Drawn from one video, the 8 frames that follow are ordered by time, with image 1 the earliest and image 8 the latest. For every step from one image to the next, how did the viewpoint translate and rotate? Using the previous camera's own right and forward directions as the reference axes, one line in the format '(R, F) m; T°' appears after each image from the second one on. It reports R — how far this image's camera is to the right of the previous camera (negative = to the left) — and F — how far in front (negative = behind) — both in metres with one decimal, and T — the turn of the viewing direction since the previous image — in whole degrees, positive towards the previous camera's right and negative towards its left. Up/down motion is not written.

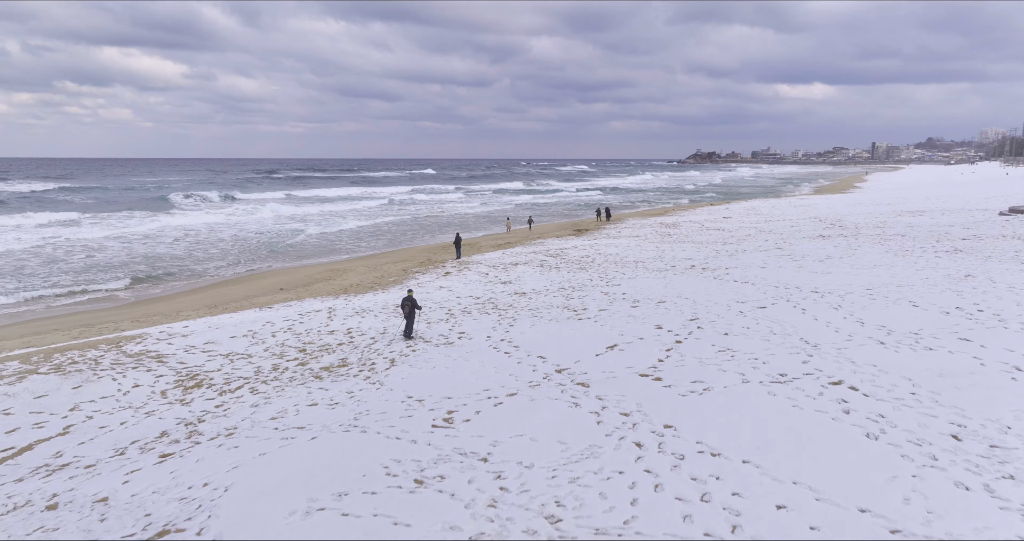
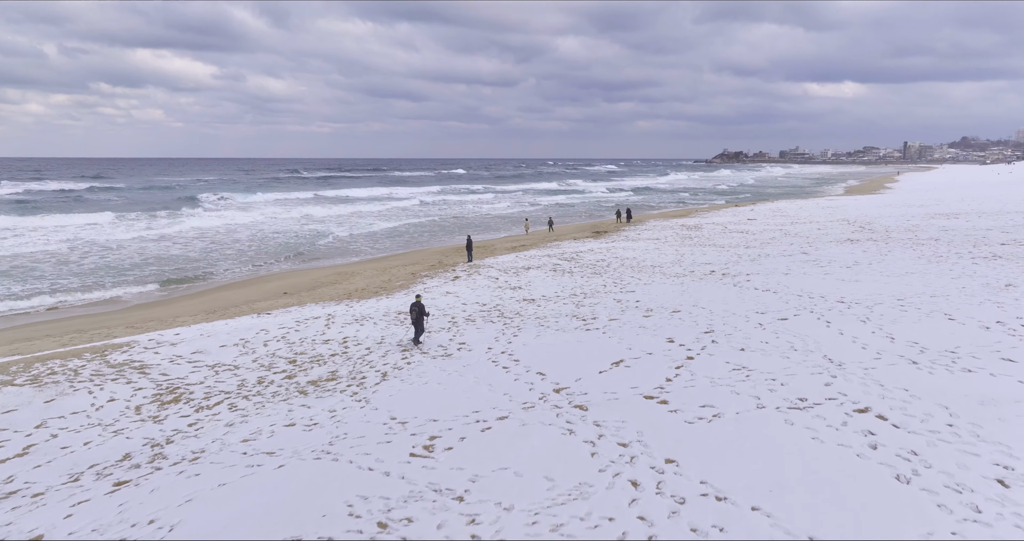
(+0.3, +0.6) m; -2°
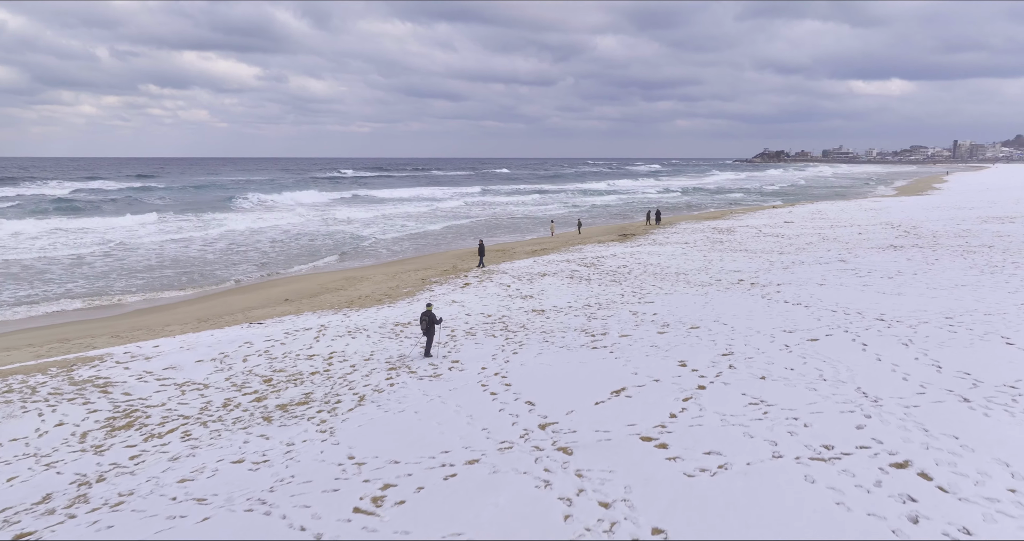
(+0.5, +0.9) m; -3°
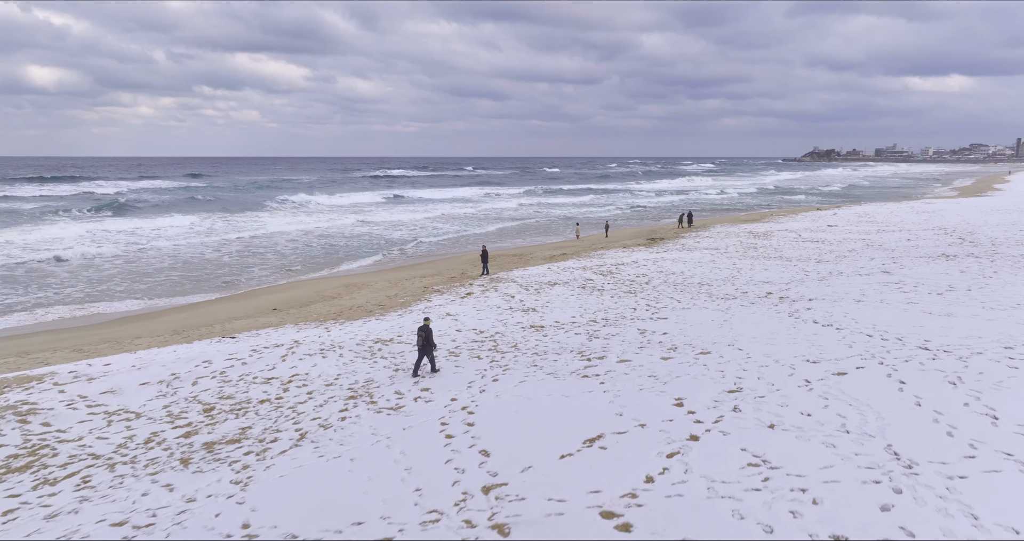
(+0.7, +1.2) m; -3°
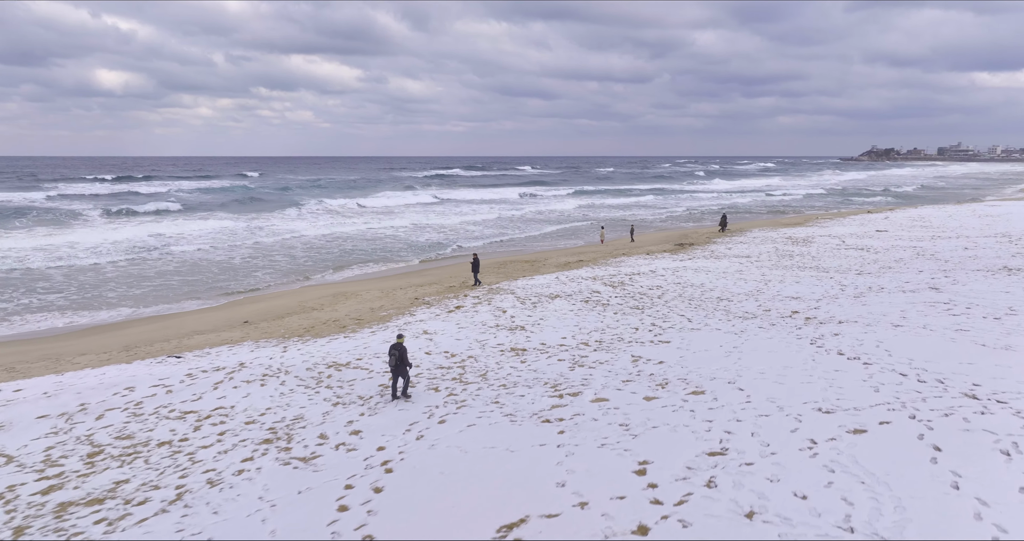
(+1.0, +1.4) m; -4°
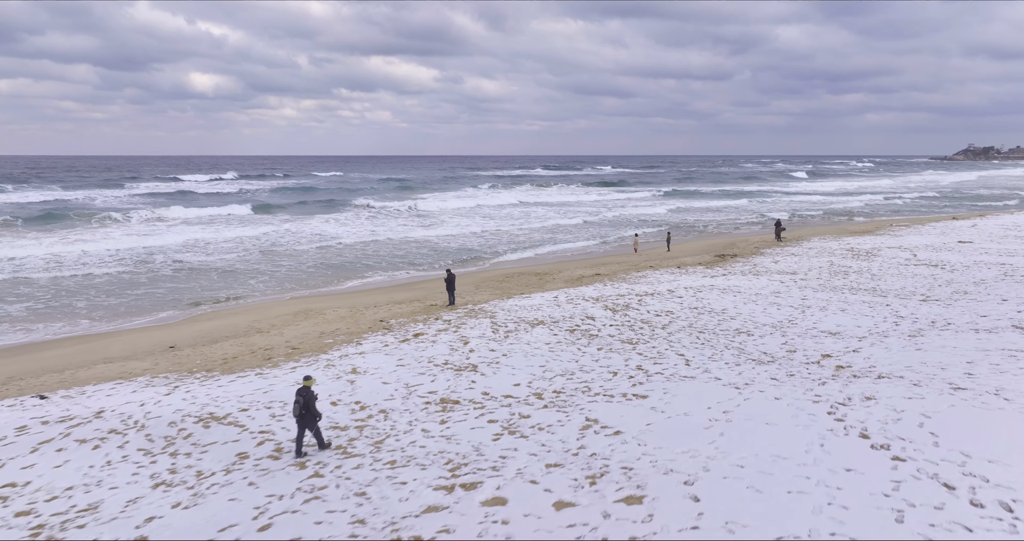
(+1.6, +2.3) m; -6°
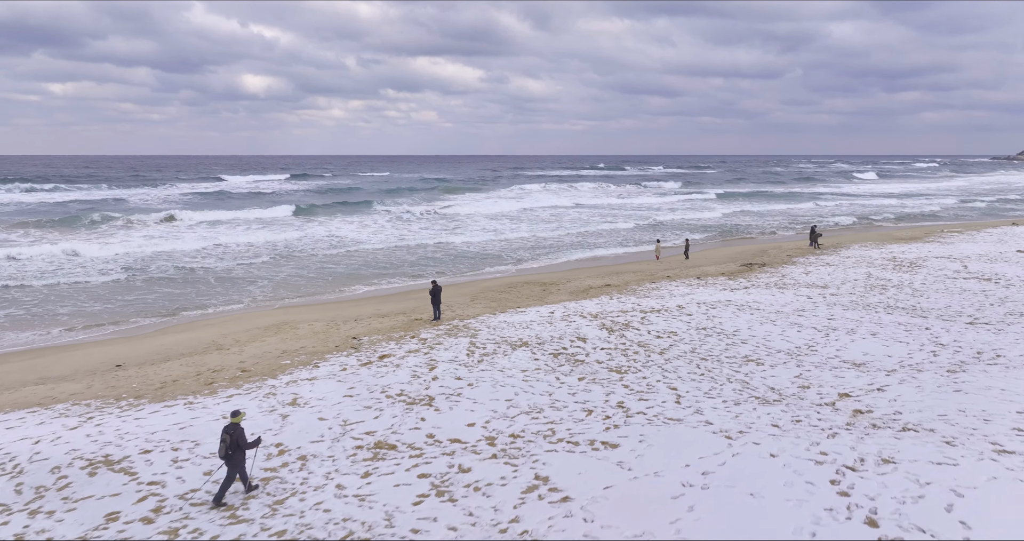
(+0.9, +1.3) m; -3°
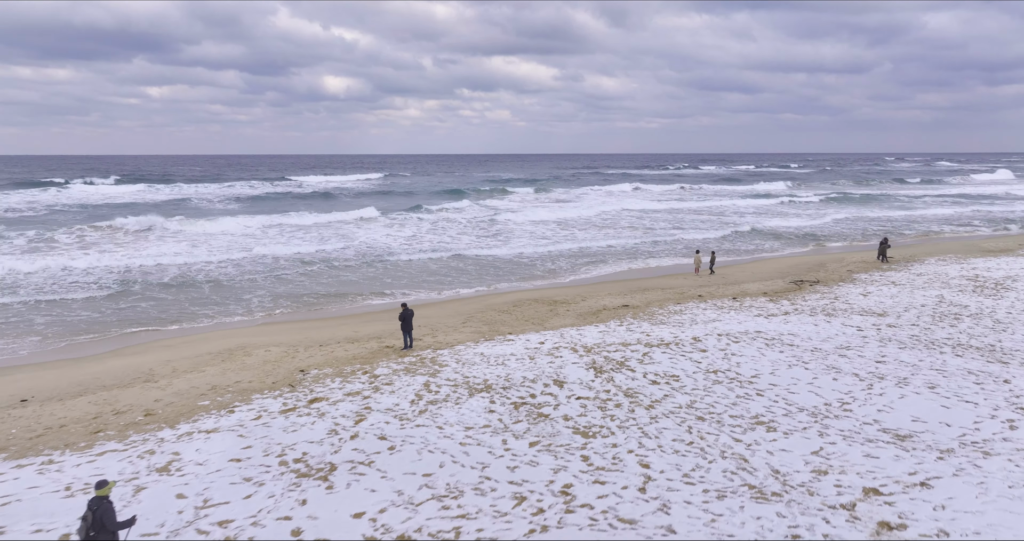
(+1.3, +1.9) m; -6°
